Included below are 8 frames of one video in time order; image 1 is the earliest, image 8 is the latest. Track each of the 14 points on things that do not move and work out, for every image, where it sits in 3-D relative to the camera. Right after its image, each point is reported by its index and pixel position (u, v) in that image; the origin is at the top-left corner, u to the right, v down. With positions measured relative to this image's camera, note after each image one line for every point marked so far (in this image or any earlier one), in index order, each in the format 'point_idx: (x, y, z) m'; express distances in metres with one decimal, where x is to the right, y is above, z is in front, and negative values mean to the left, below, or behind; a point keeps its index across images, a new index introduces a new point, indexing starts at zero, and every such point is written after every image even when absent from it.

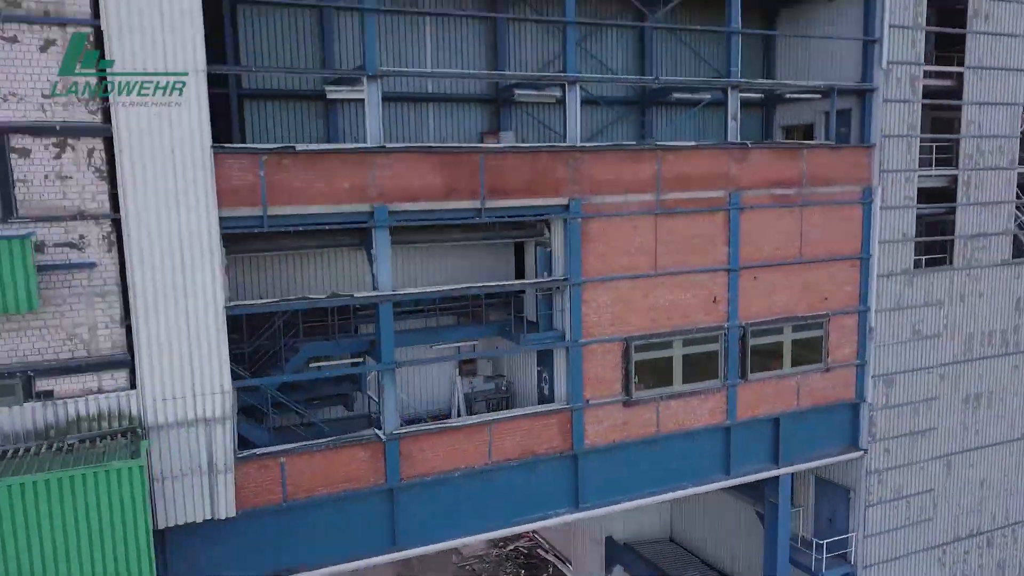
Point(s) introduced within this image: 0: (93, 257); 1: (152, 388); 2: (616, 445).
0: (-5.8, +0.6, +10.9) m
1: (-5.2, -1.3, +11.4) m
2: (+2.0, -2.9, +15.1) m
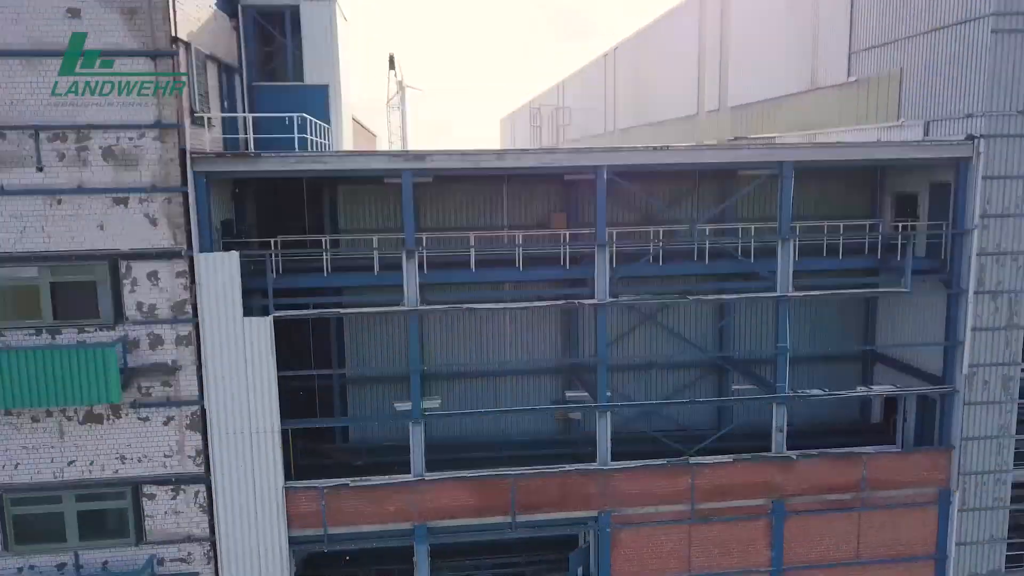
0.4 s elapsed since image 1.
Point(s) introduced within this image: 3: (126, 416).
0: (-5.9, -0.9, +14.1) m
1: (-5.2, -2.8, +14.4) m
2: (+2.6, -4.6, +15.7) m
3: (-6.8, -2.3, +14.2) m
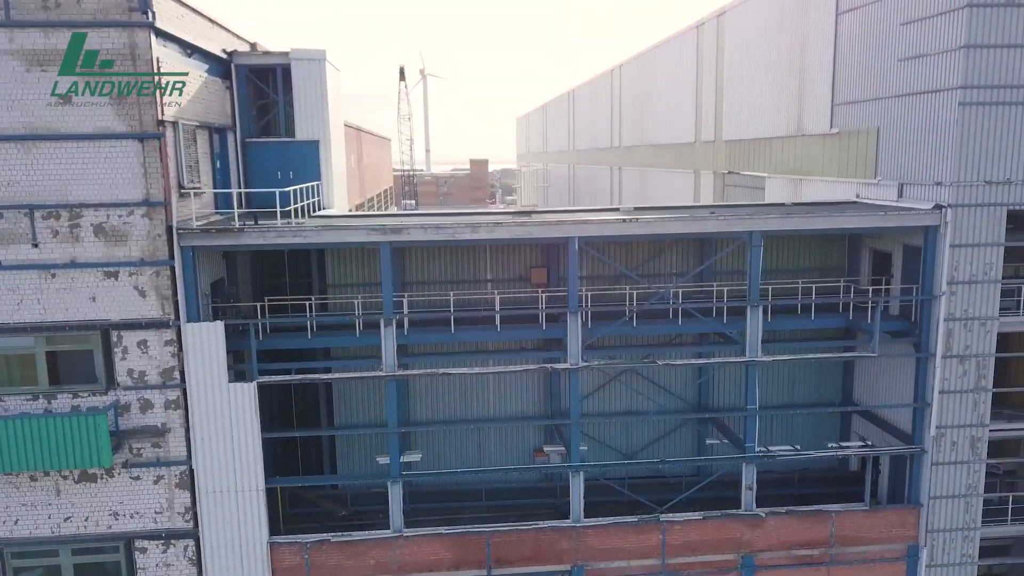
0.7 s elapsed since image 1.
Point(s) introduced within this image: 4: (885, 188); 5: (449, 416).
0: (-6.4, -2.2, +14.8) m
1: (-5.7, -4.1, +15.2) m
2: (+2.2, -5.8, +16.3) m
3: (-7.3, -3.5, +15.0) m
4: (+8.2, +2.2, +17.7) m
5: (-1.5, -3.0, +18.5) m
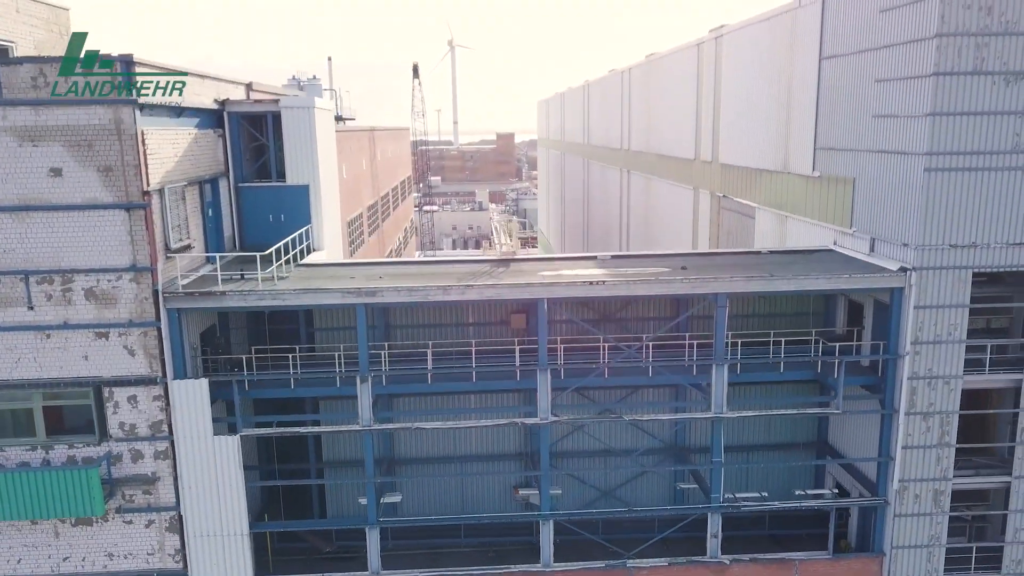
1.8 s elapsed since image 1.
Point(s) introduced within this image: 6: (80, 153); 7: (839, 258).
0: (-7.0, -3.3, +15.7) m
1: (-6.3, -5.2, +16.1) m
2: (+1.6, -6.9, +17.0) m
3: (-7.9, -4.6, +16.0) m
4: (+7.7, +1.1, +17.9) m
5: (-1.9, -4.0, +19.3) m
6: (-7.8, +2.4, +14.5) m
7: (+7.3, +0.7, +18.1) m
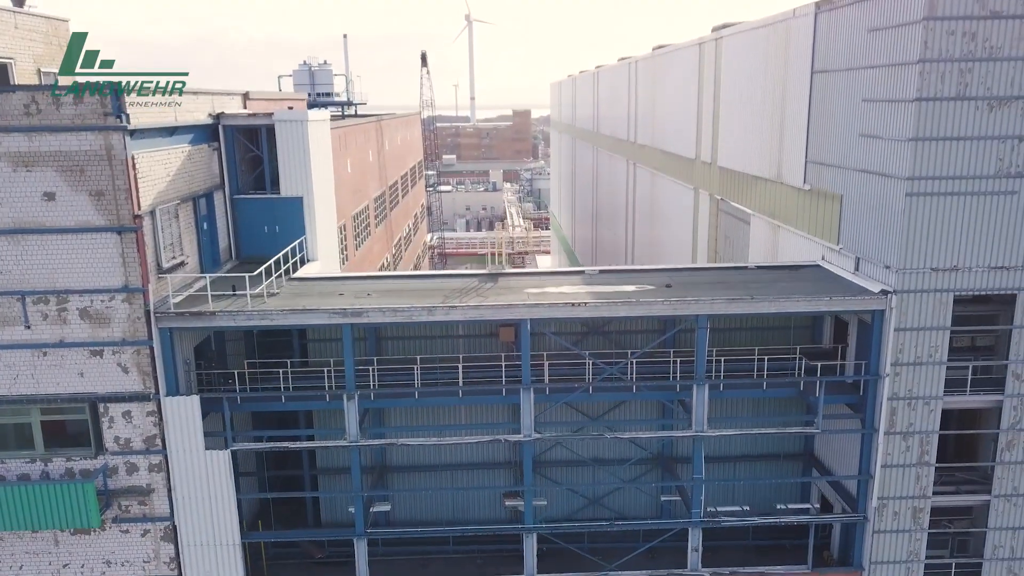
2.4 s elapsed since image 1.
0: (-7.3, -3.7, +16.2) m
1: (-6.7, -5.5, +16.7) m
2: (+1.3, -7.3, +17.4) m
3: (-8.2, -4.9, +16.5) m
4: (+7.4, +0.7, +18.0) m
5: (-2.2, -4.3, +19.7) m
6: (-8.1, +2.0, +14.9) m
7: (+7.1, +0.3, +18.2) m
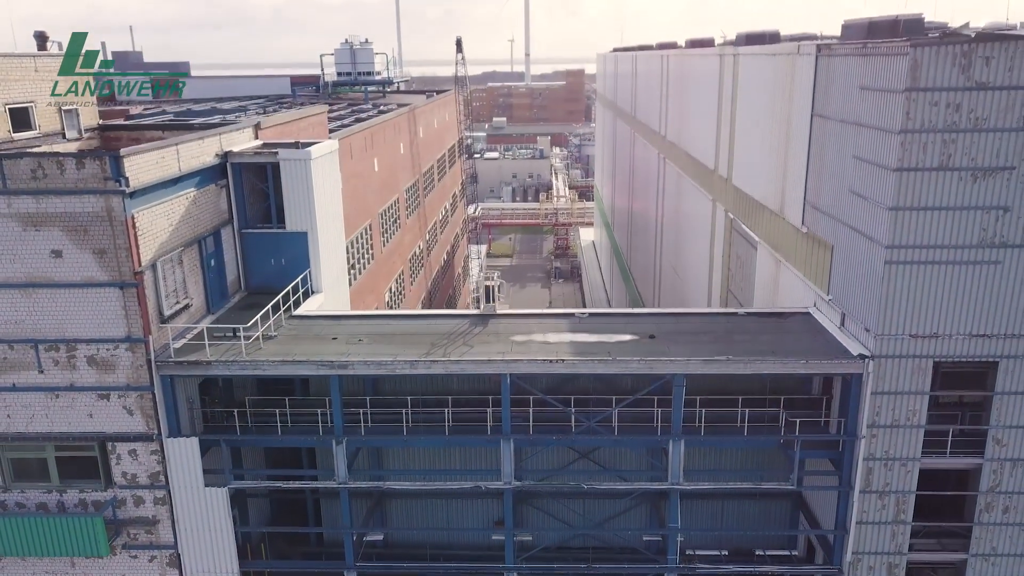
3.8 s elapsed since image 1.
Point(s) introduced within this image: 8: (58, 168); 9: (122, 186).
0: (-7.8, -4.6, +17.4) m
1: (-7.1, -6.5, +17.9) m
2: (+0.9, -8.4, +18.2) m
3: (-8.7, -5.9, +17.8) m
4: (+7.2, -0.5, +18.0) m
5: (-2.4, -5.2, +20.6) m
6: (-8.5, +1.0, +15.8) m
7: (+6.8, -0.9, +18.3) m
8: (-8.7, +2.3, +15.4) m
9: (-7.5, +2.0, +15.5) m
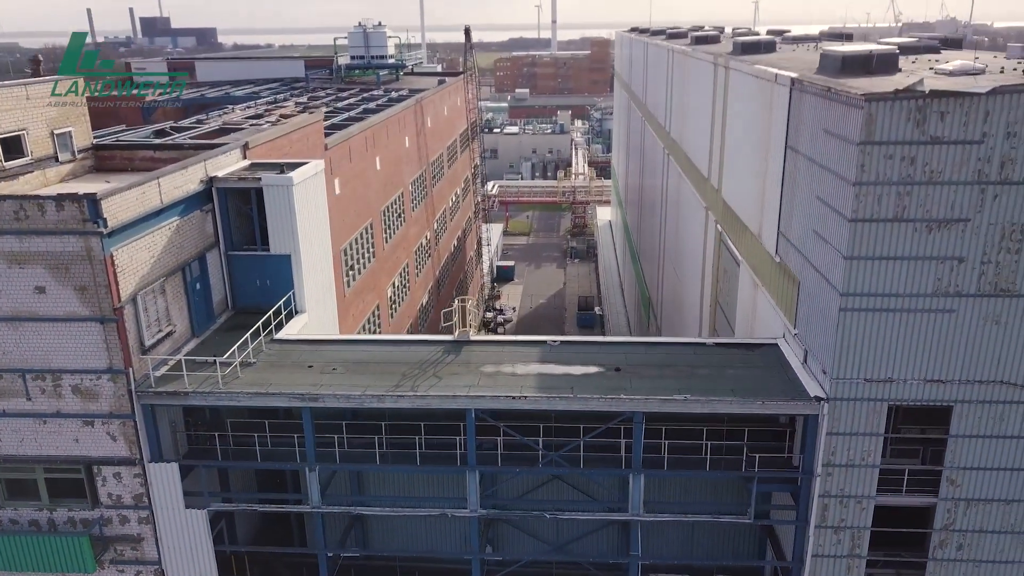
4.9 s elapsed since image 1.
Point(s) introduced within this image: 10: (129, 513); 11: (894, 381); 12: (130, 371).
0: (-8.5, -5.3, +18.3) m
1: (-7.8, -7.1, +18.8) m
2: (+0.1, -9.1, +19.0) m
3: (-9.4, -6.5, +18.8) m
4: (+6.5, -1.3, +18.3) m
5: (-3.1, -5.8, +21.3) m
6: (-9.3, +0.3, +16.5) m
7: (+6.1, -1.7, +18.6) m
8: (-9.4, +1.5, +16.1) m
9: (-8.2, +1.2, +16.1) m
10: (-8.6, -5.0, +18.2) m
11: (+7.6, -1.9, +16.0) m
12: (-8.1, -1.8, +17.1) m
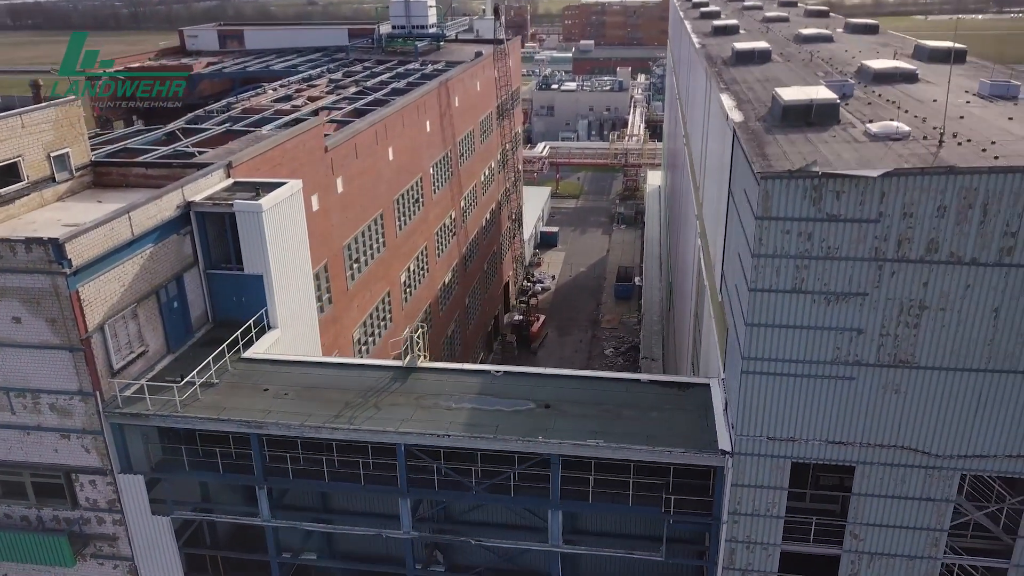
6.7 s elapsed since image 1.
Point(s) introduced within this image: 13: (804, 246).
0: (-10.1, -5.9, +20.3) m
1: (-9.4, -7.8, +20.9) m
2: (-1.5, -9.9, +20.6) m
3: (-11.0, -7.1, +20.9) m
4: (+4.9, -2.4, +18.8) m
5: (-4.4, -6.4, +22.9) m
6: (-10.9, -0.5, +18.2) m
7: (+4.6, -2.7, +19.2) m
8: (-11.0, +0.8, +17.7) m
9: (-9.8, +0.4, +17.7) m
10: (-10.2, -5.6, +20.2) m
11: (+5.8, -3.1, +16.5) m
12: (-9.7, -2.5, +18.9) m
13: (+5.4, +0.8, +14.9) m
